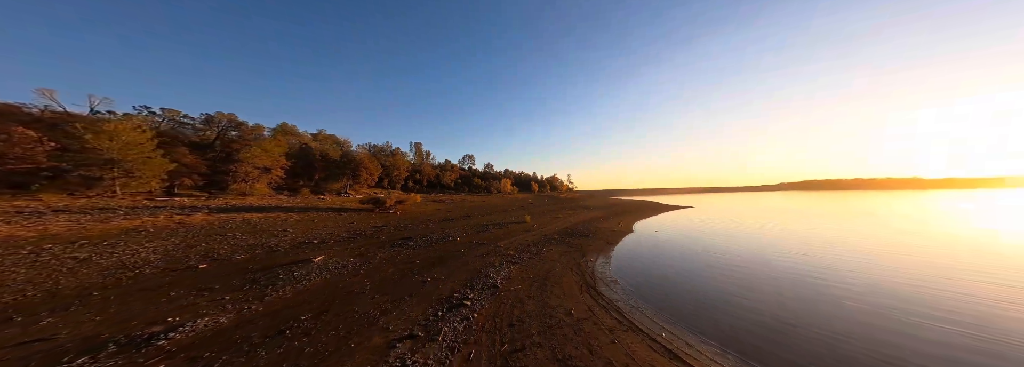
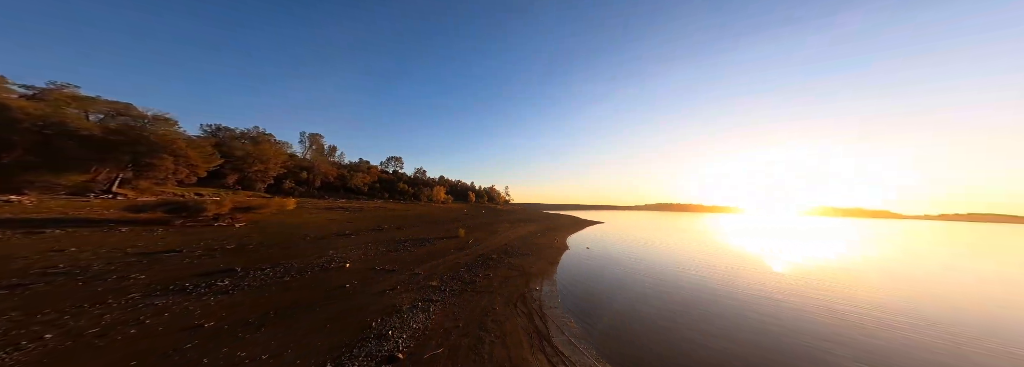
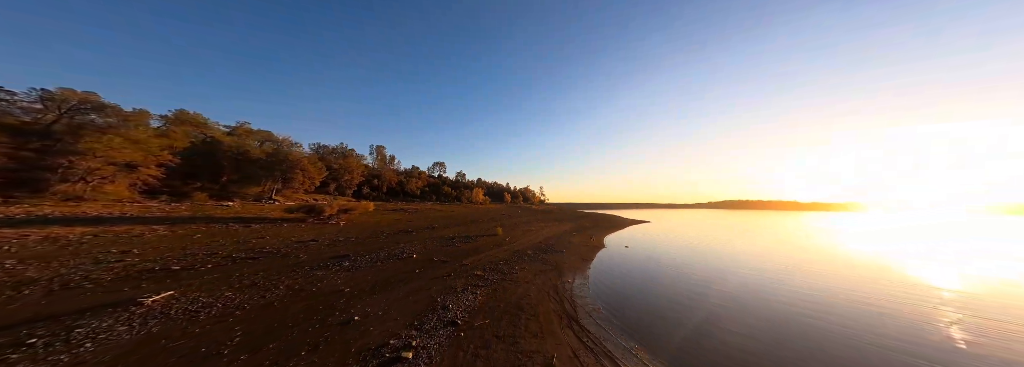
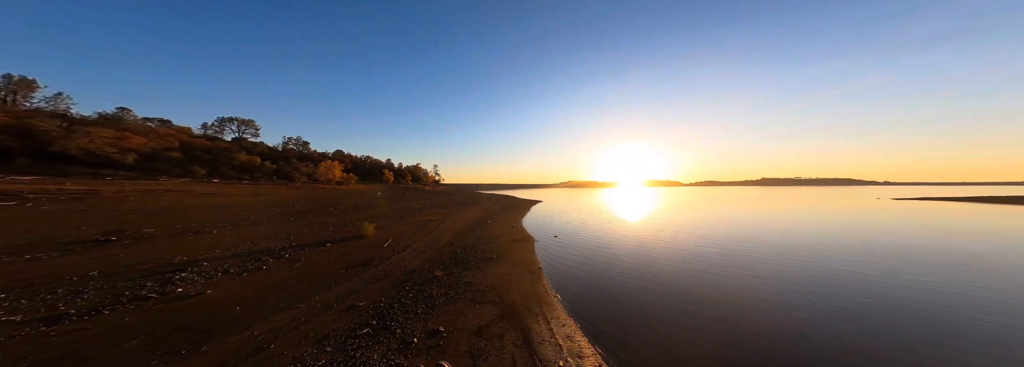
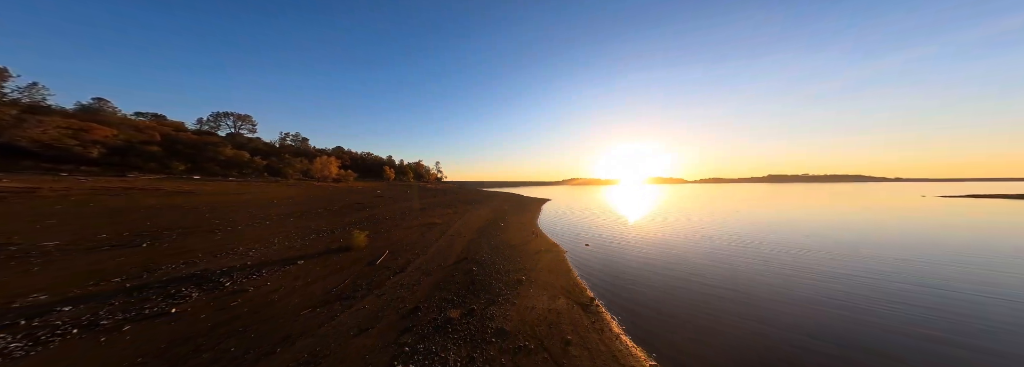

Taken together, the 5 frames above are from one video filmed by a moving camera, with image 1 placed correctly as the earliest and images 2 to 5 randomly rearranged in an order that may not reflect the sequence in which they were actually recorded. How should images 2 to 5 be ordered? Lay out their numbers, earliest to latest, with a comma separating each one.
3, 2, 4, 5
